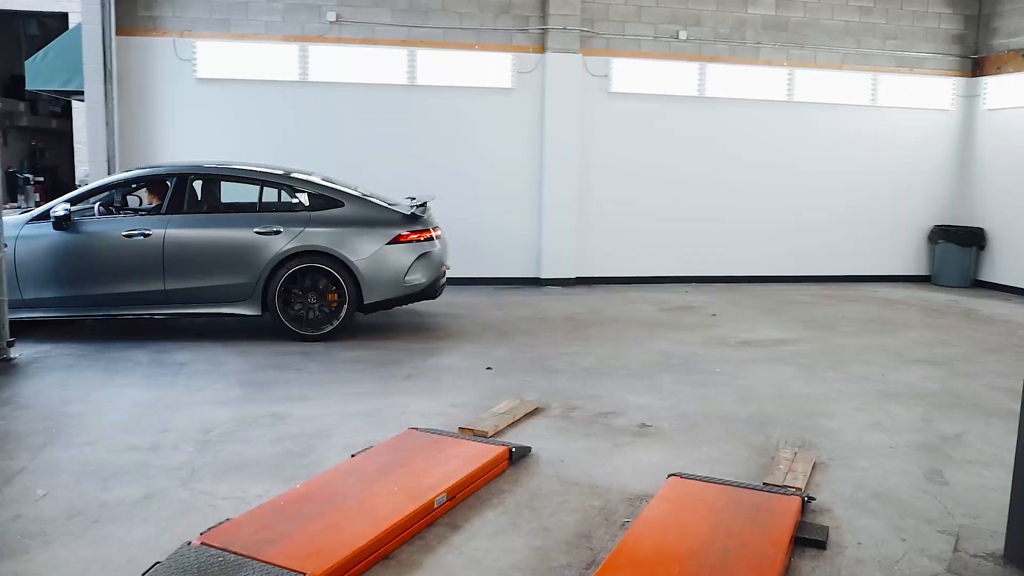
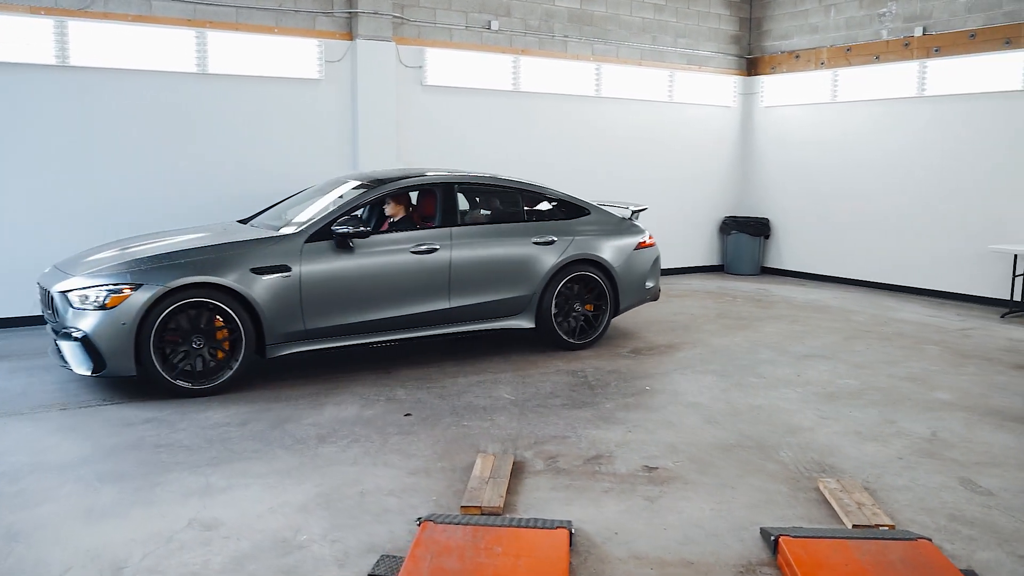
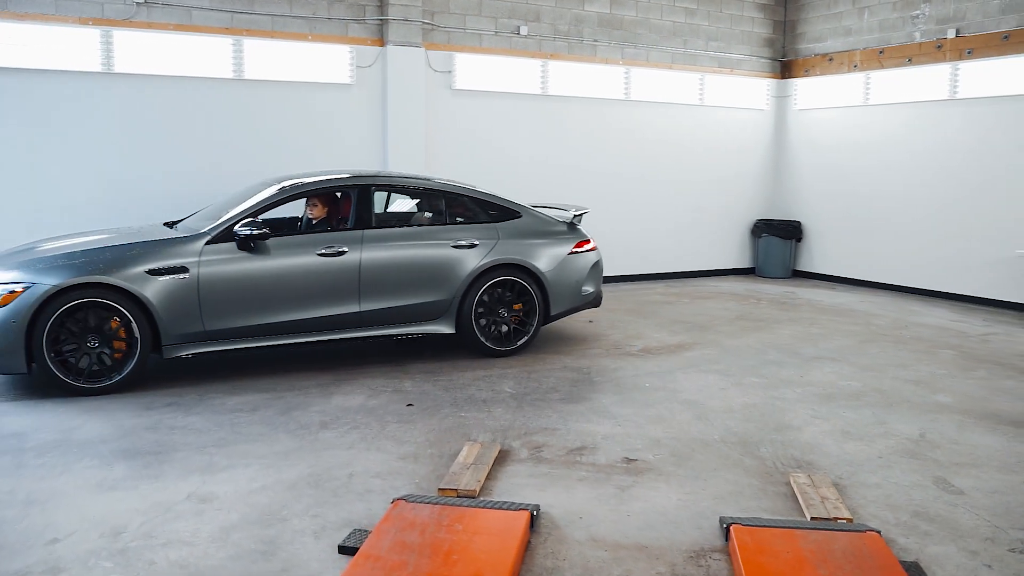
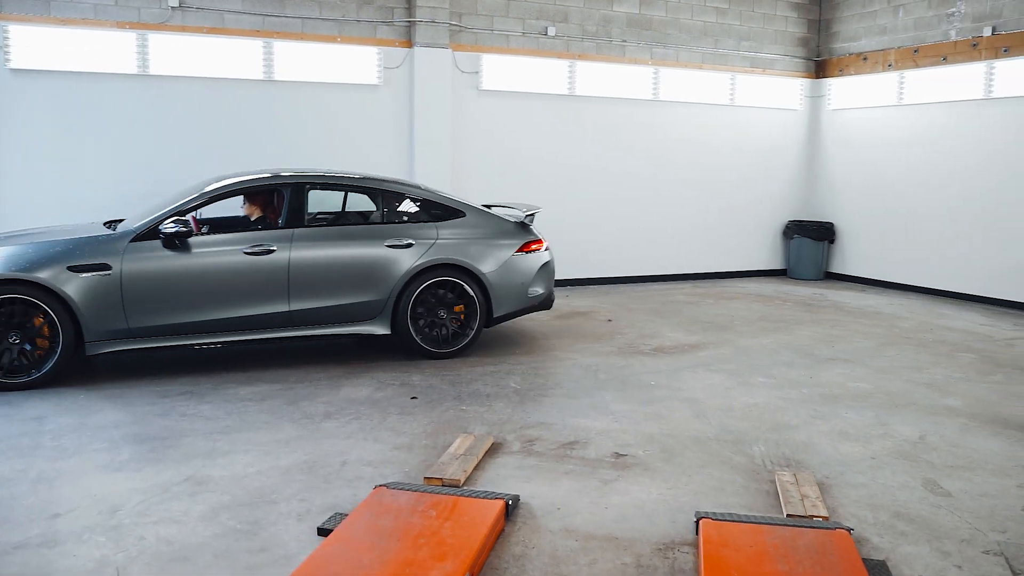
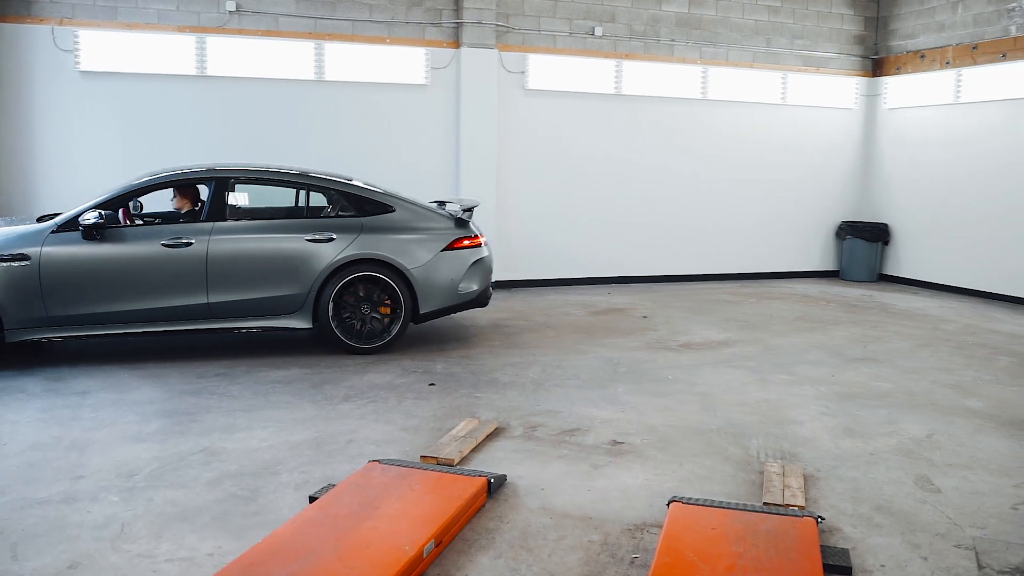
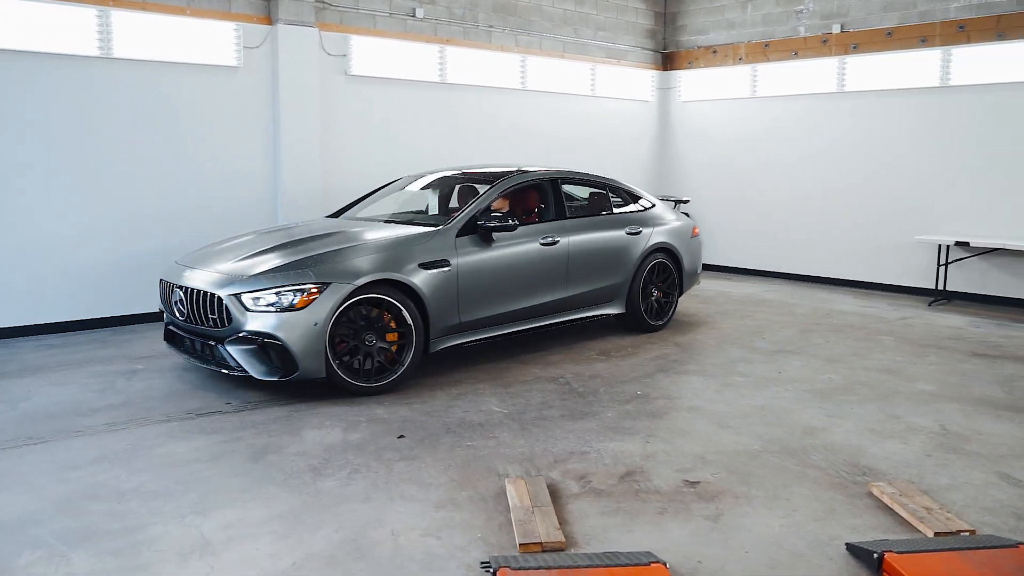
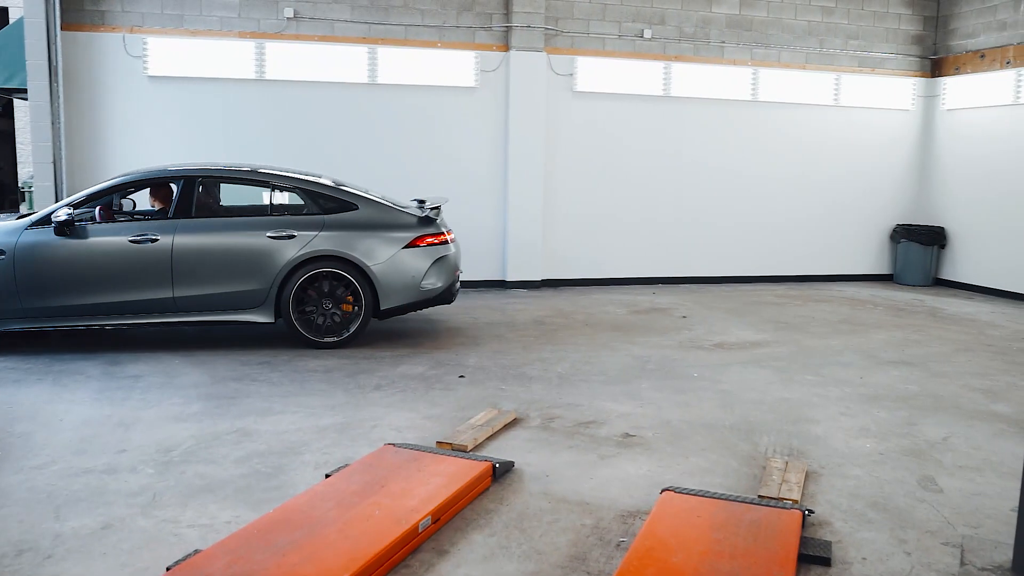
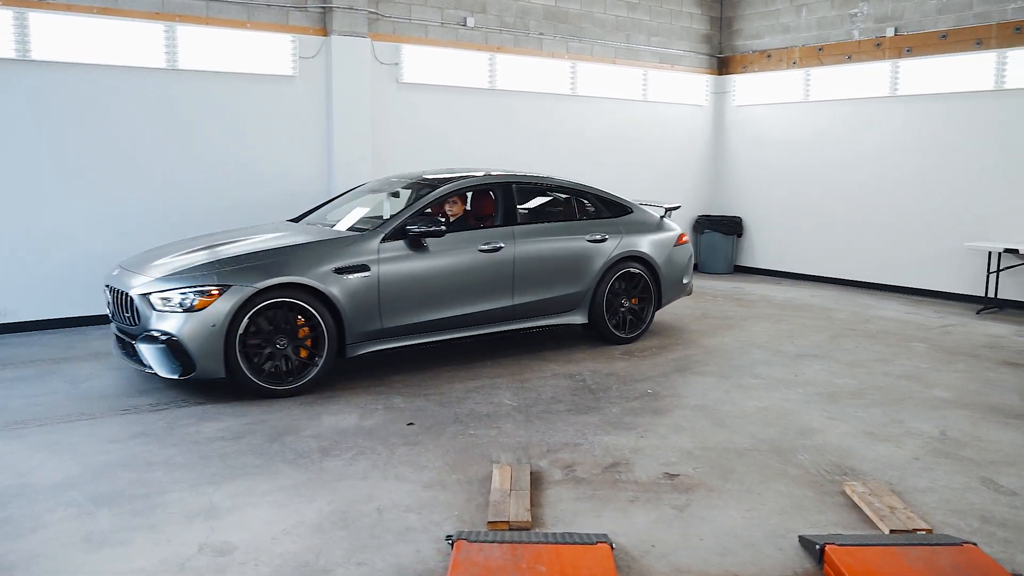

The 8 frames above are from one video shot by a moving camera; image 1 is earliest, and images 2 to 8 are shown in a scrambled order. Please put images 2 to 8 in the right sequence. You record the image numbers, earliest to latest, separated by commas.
7, 5, 4, 3, 2, 8, 6
